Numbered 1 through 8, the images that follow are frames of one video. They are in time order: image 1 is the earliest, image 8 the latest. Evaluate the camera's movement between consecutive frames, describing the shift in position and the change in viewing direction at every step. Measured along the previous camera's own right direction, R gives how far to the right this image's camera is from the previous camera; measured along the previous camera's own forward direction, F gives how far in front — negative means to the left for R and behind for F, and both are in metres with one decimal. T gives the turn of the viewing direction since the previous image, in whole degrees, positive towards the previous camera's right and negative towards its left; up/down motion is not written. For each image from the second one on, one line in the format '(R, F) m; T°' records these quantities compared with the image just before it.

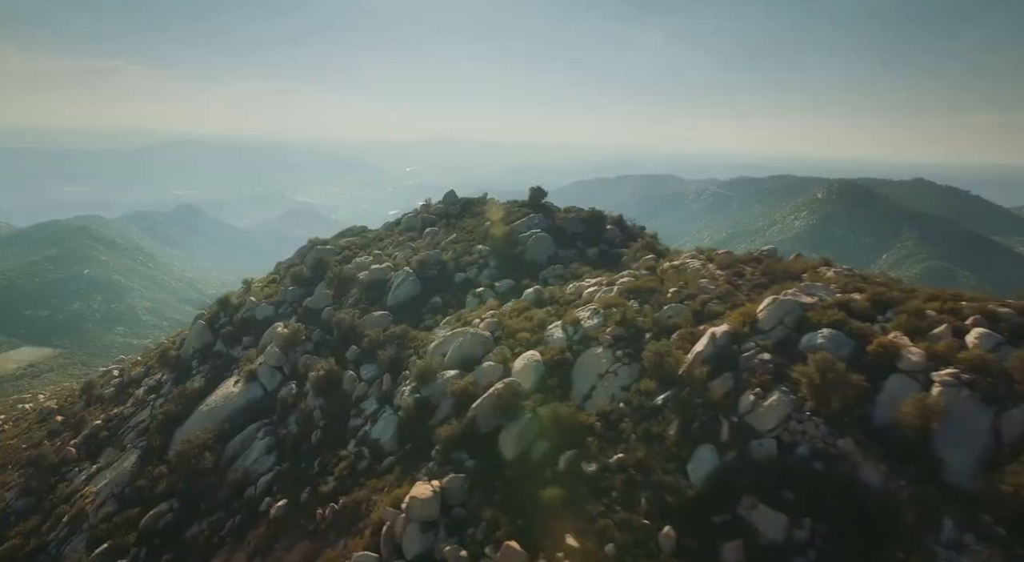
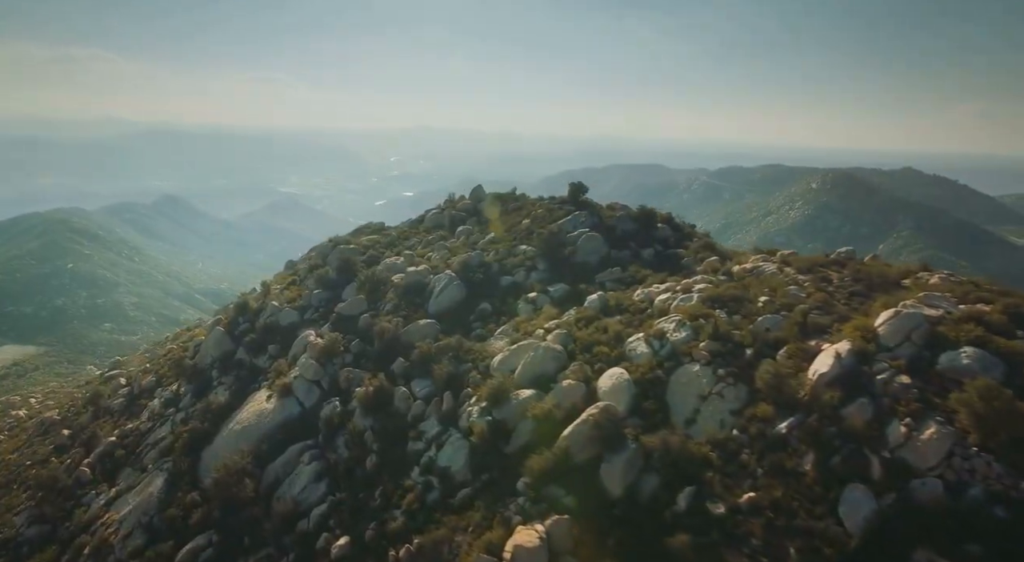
(-3.4, +2.4) m; +1°
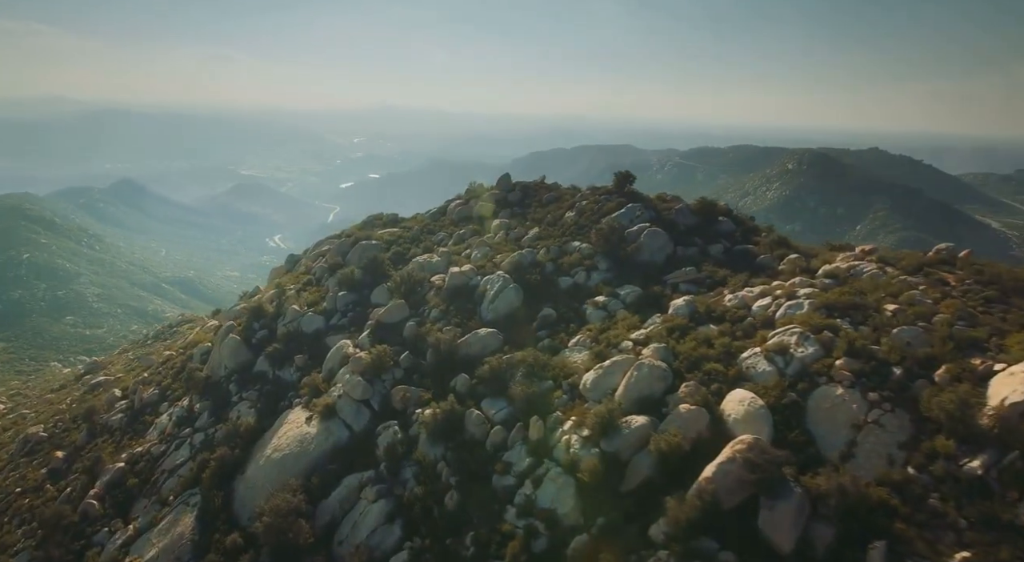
(-4.4, +3.2) m; +3°
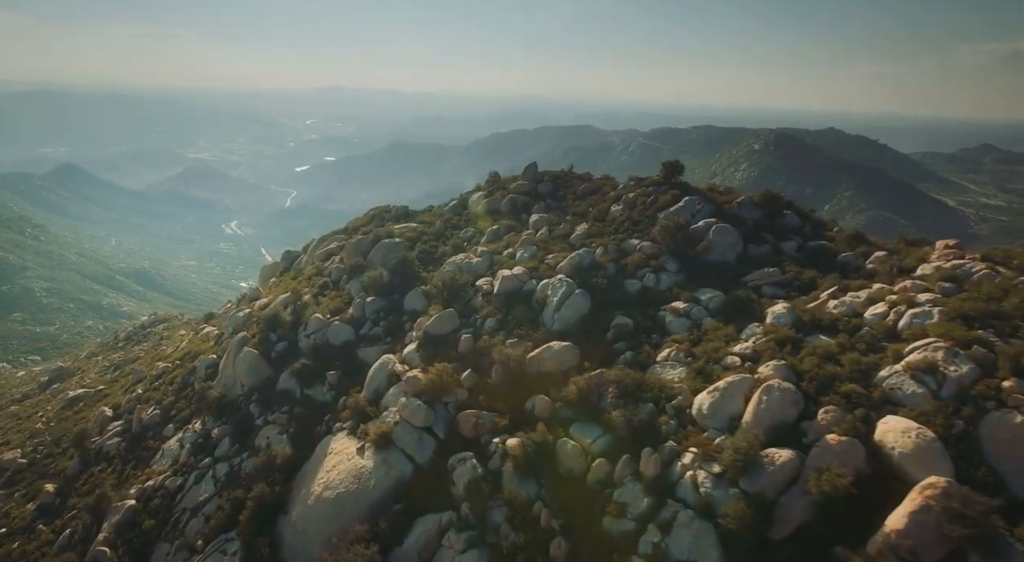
(-4.4, +3.1) m; +4°
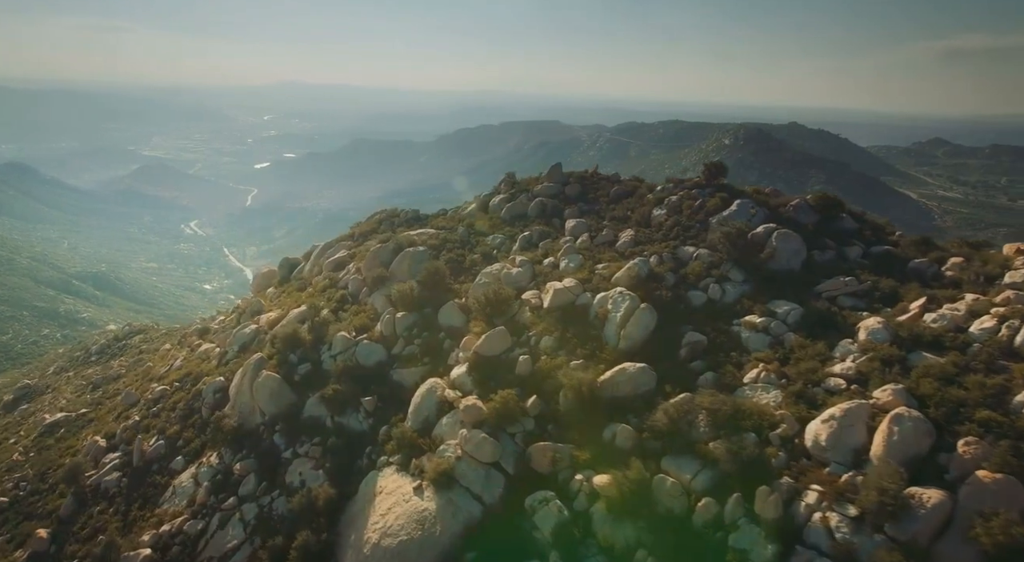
(-3.6, +2.4) m; +3°
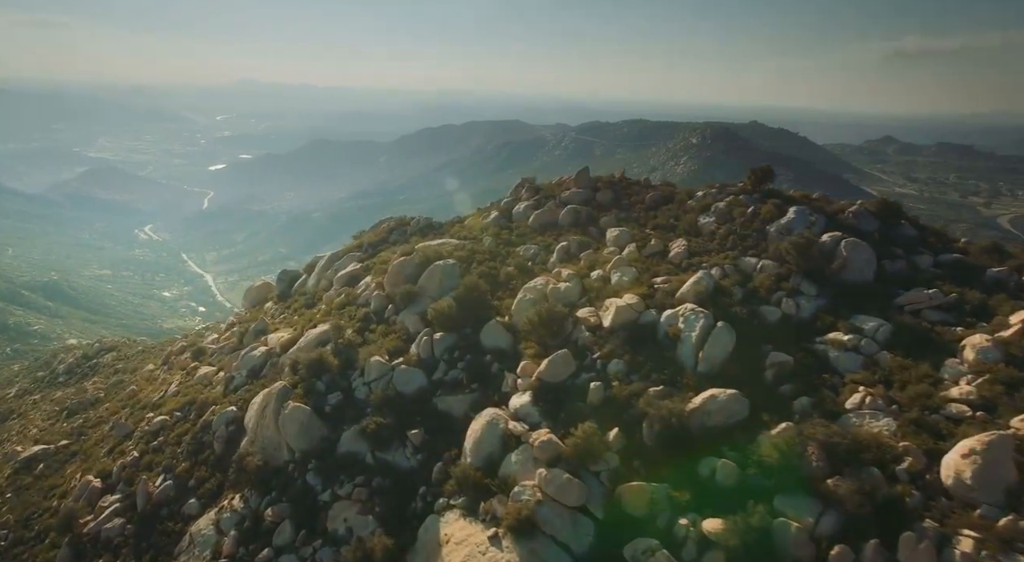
(-3.7, +2.4) m; +3°
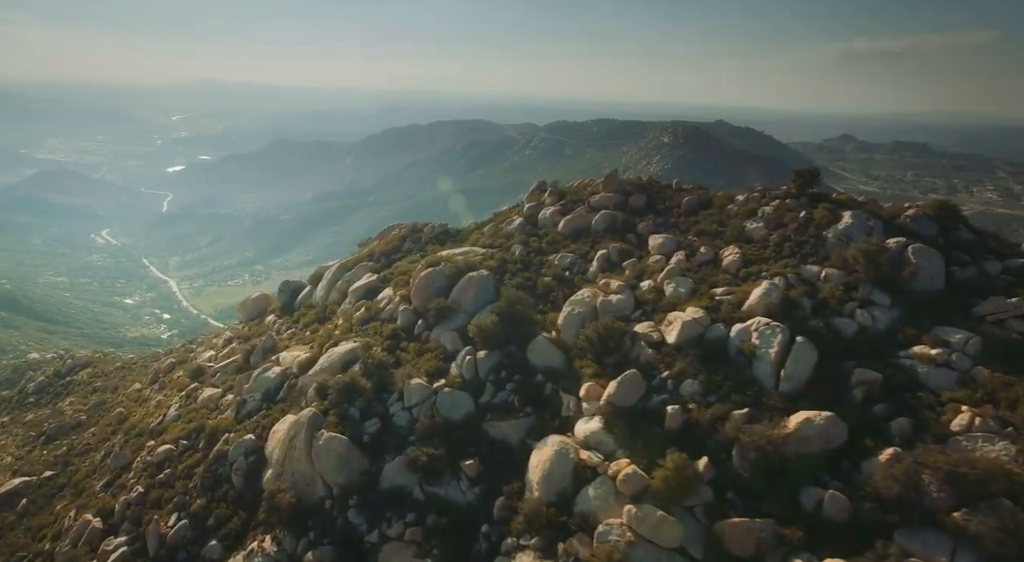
(-3.3, +2.0) m; +3°
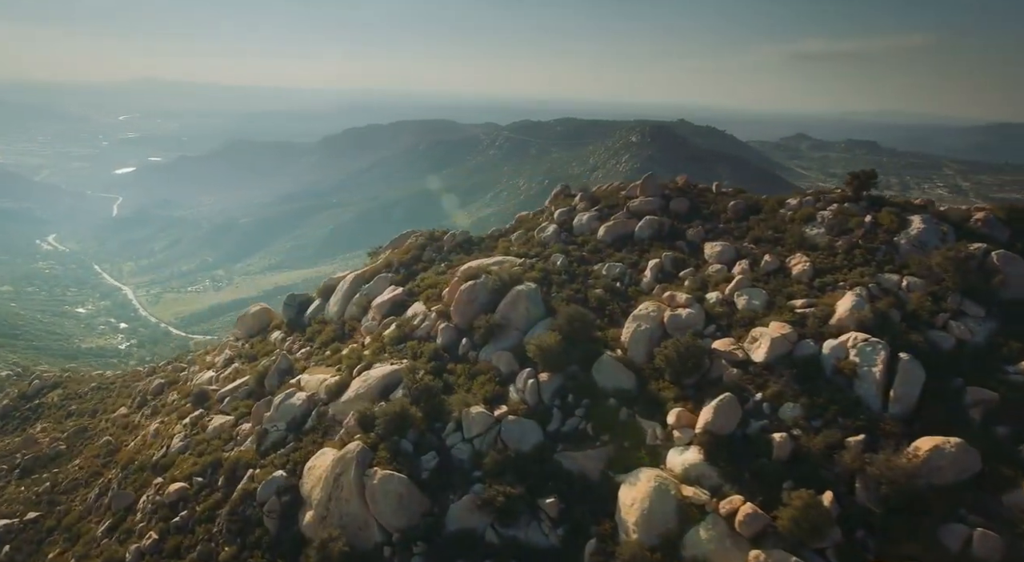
(-3.7, +2.3) m; +3°
